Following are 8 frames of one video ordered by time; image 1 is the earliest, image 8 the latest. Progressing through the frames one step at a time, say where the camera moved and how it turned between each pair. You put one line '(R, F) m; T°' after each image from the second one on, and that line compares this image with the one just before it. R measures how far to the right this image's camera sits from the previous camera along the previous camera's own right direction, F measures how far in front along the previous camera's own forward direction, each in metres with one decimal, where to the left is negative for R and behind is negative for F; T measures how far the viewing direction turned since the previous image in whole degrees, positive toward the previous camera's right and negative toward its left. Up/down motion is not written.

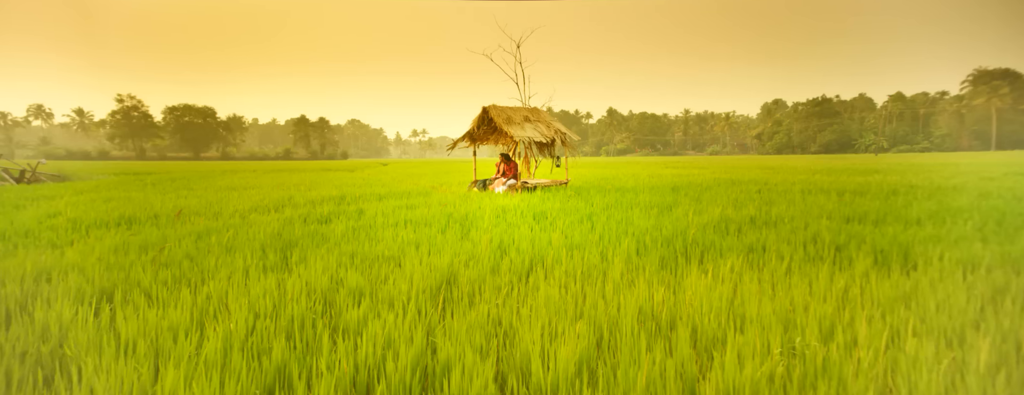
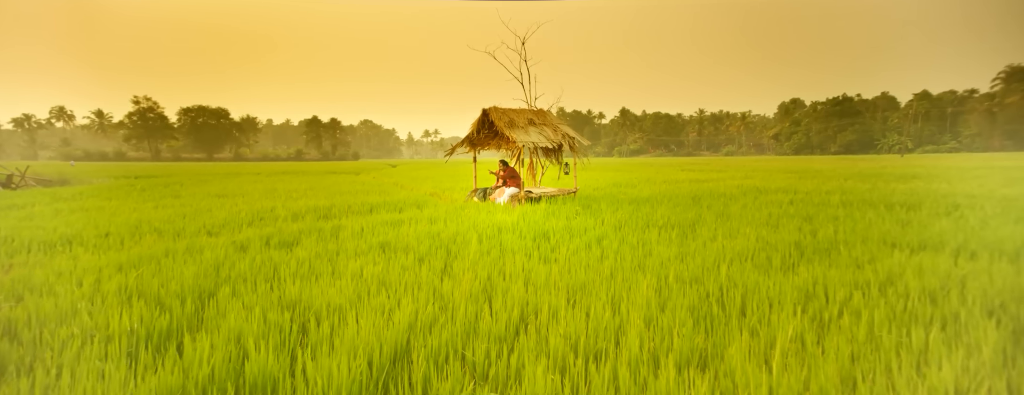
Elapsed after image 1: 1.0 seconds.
(+0.1, +0.6) m; -1°
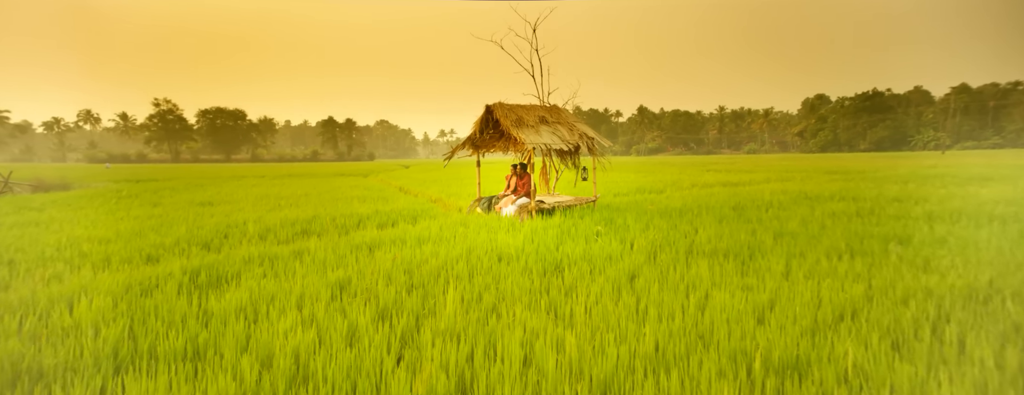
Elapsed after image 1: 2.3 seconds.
(+0.1, +0.9) m; -2°
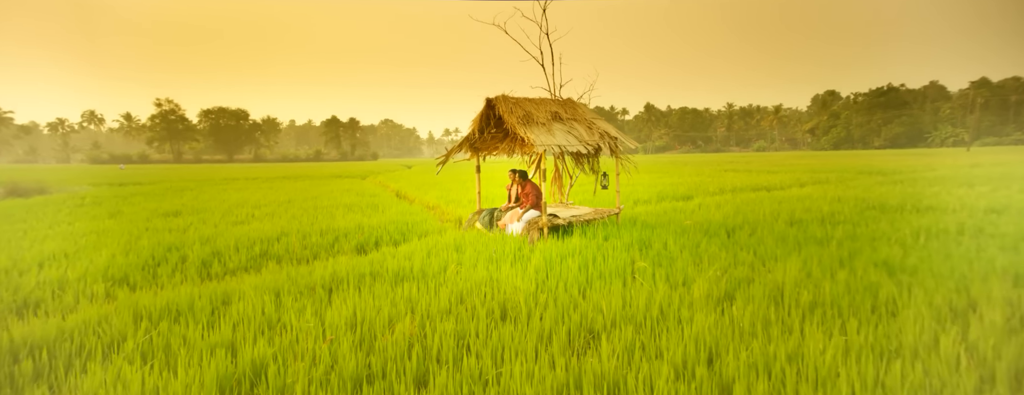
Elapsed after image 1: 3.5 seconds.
(0.0, +1.0) m; -1°
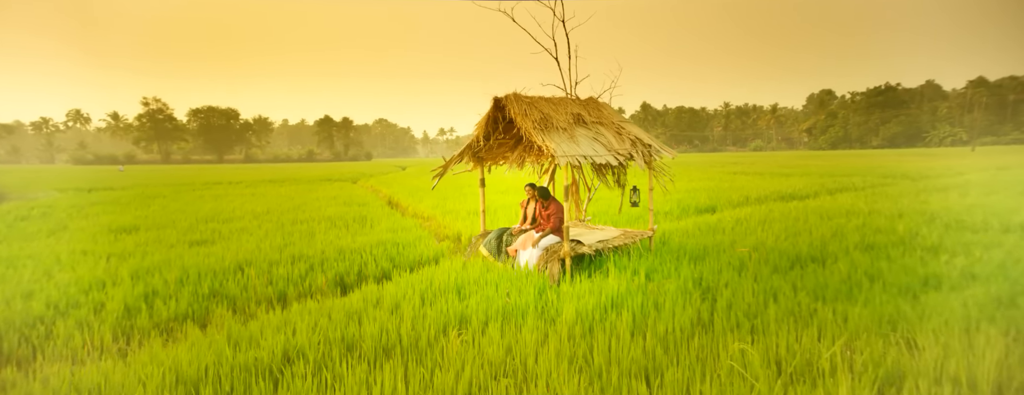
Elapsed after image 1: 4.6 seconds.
(-0.1, +0.9) m; +1°
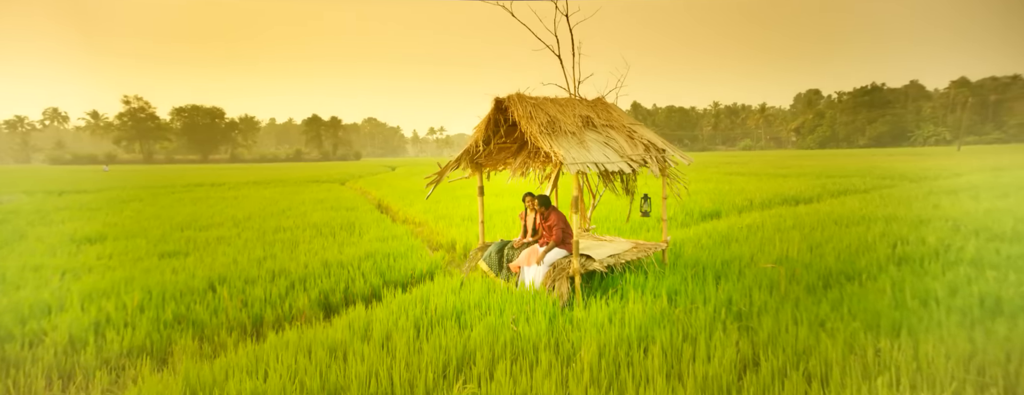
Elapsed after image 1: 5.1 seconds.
(-0.1, +0.4) m; +1°
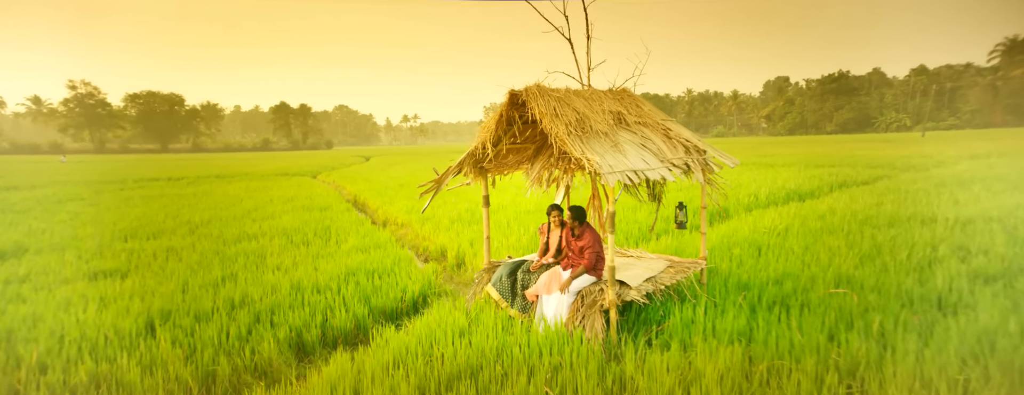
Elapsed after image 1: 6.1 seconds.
(-0.2, +0.6) m; +3°
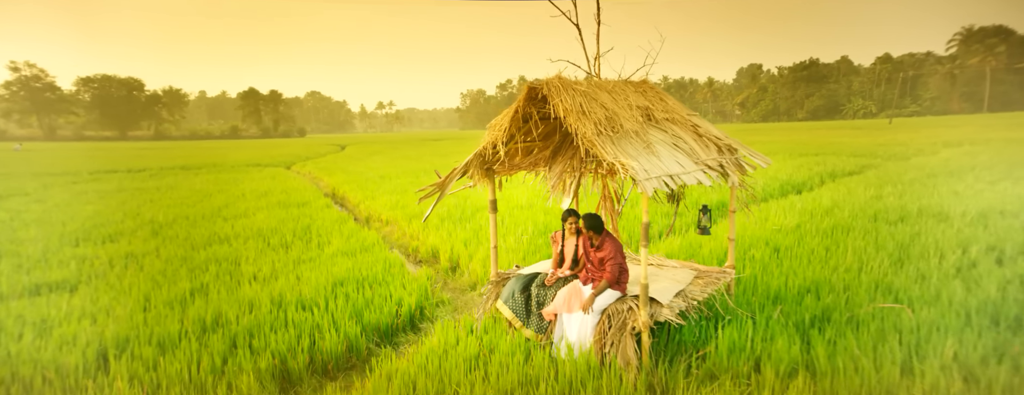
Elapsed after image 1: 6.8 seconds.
(-0.2, +0.3) m; +3°
